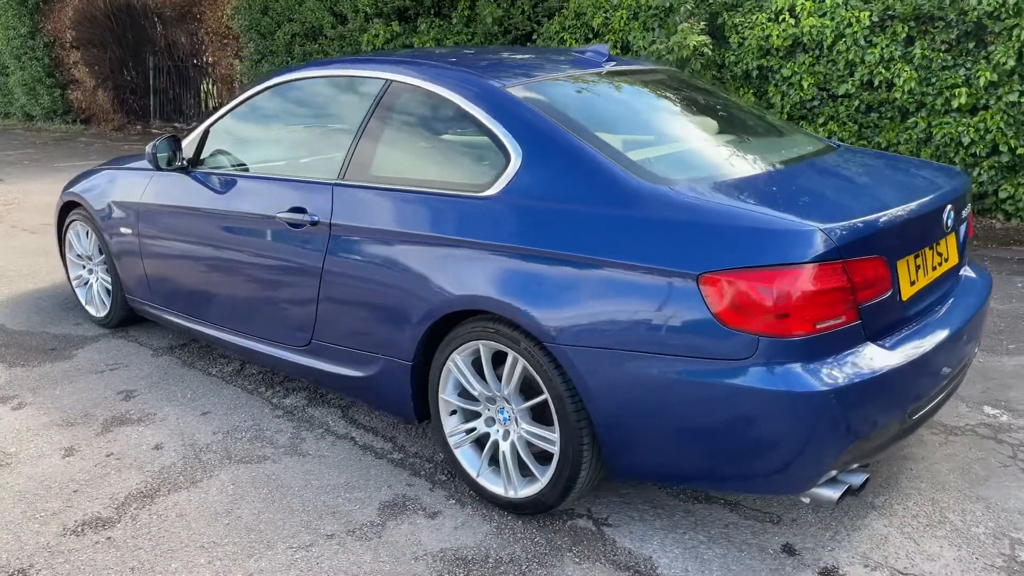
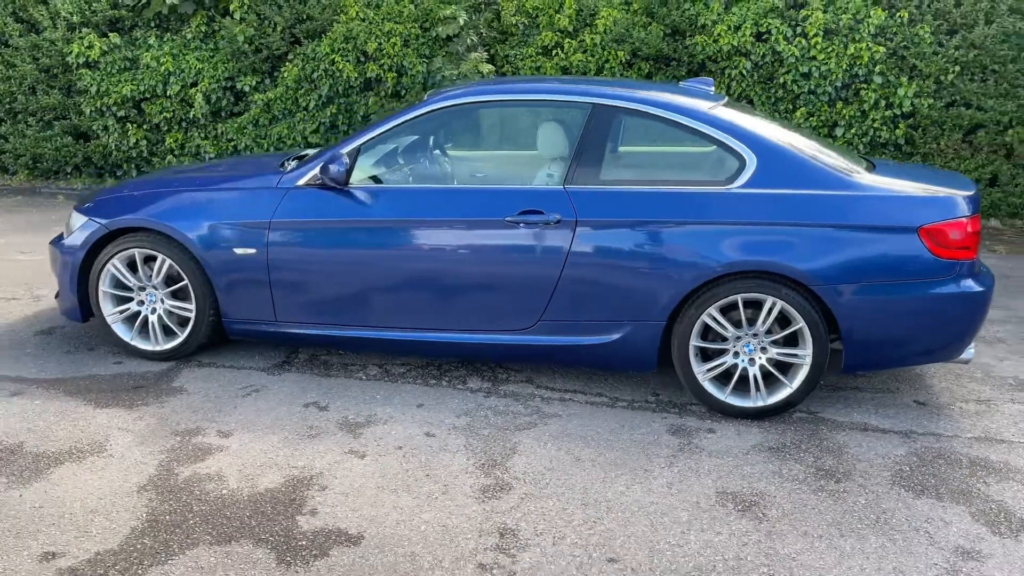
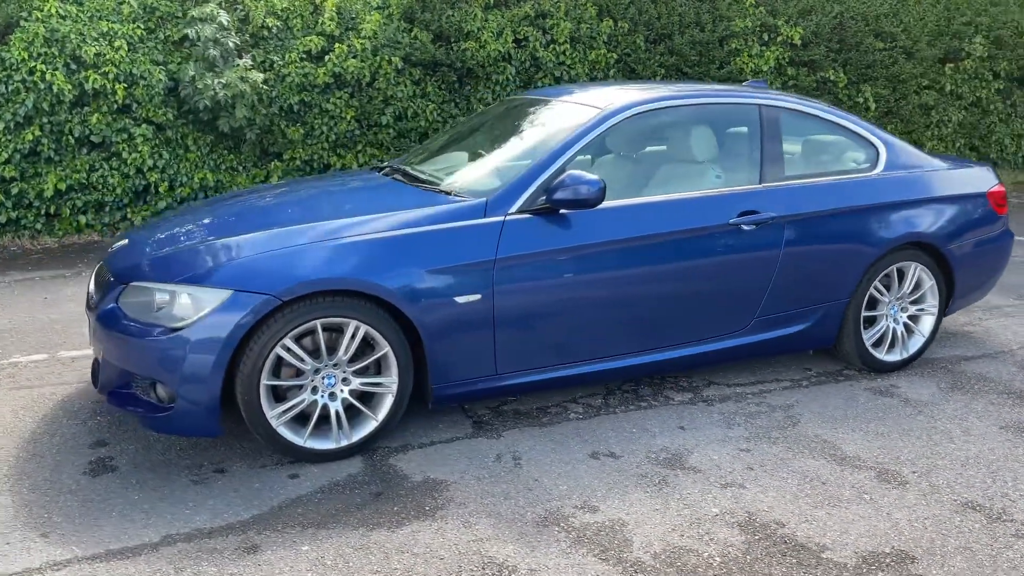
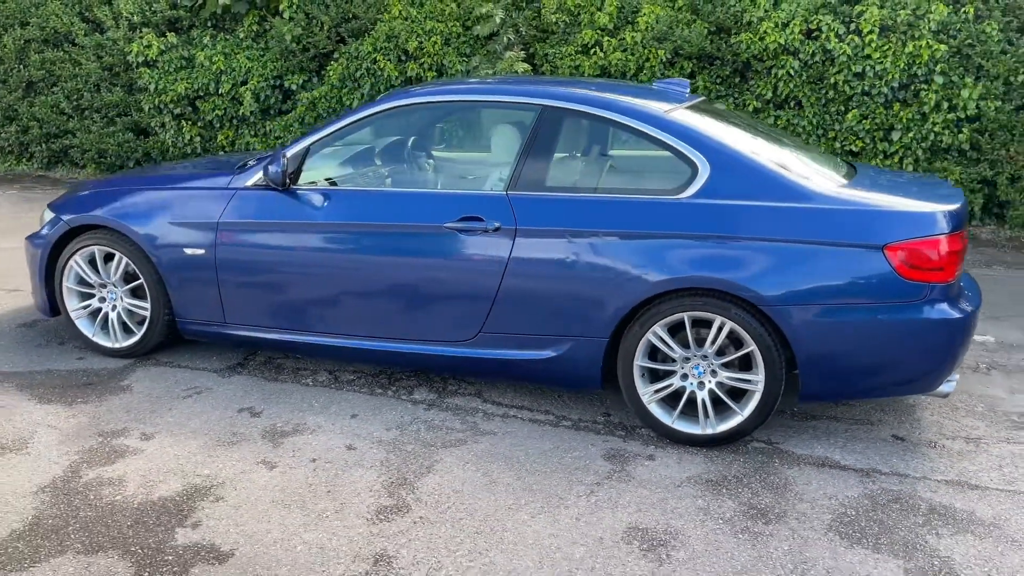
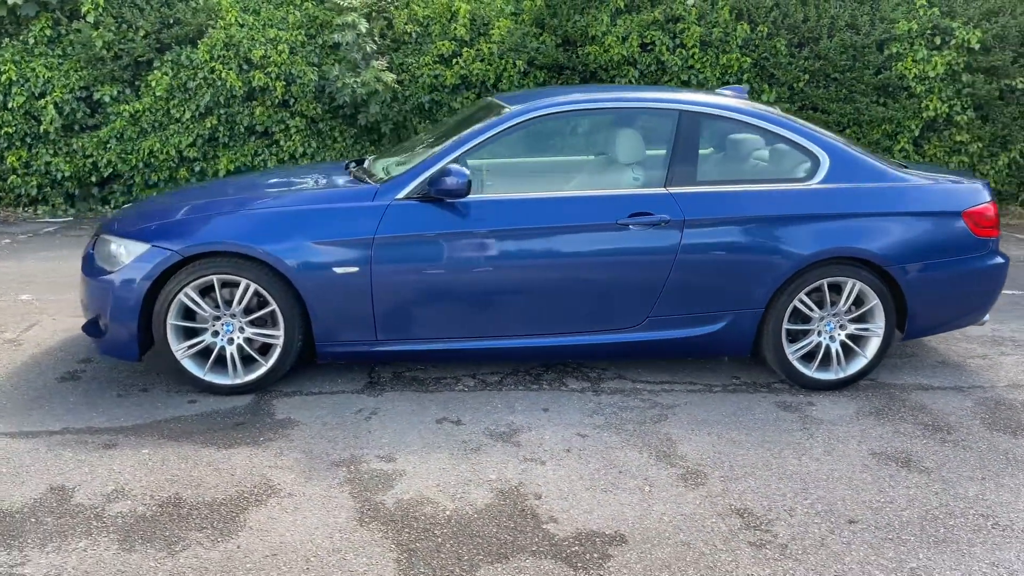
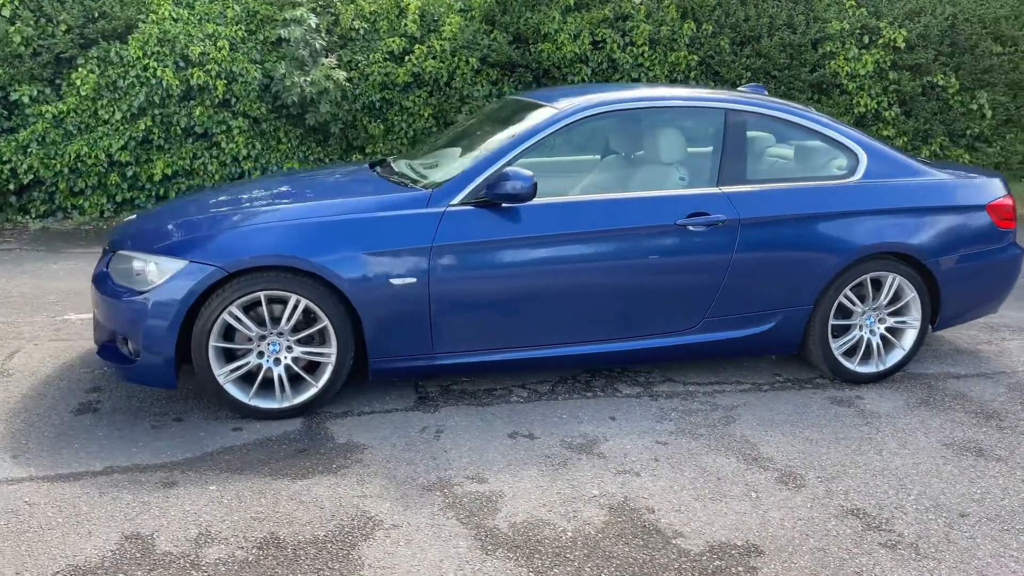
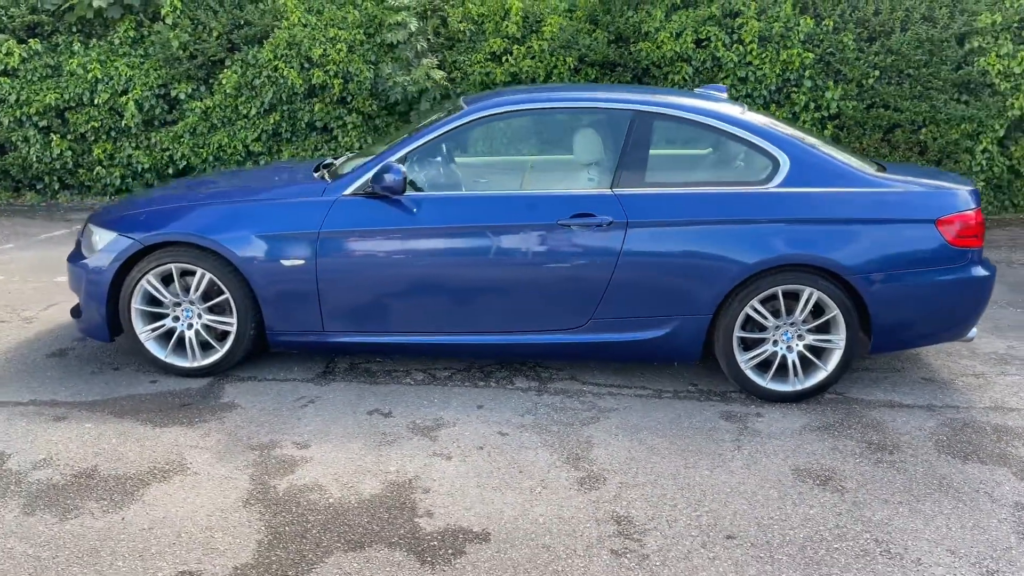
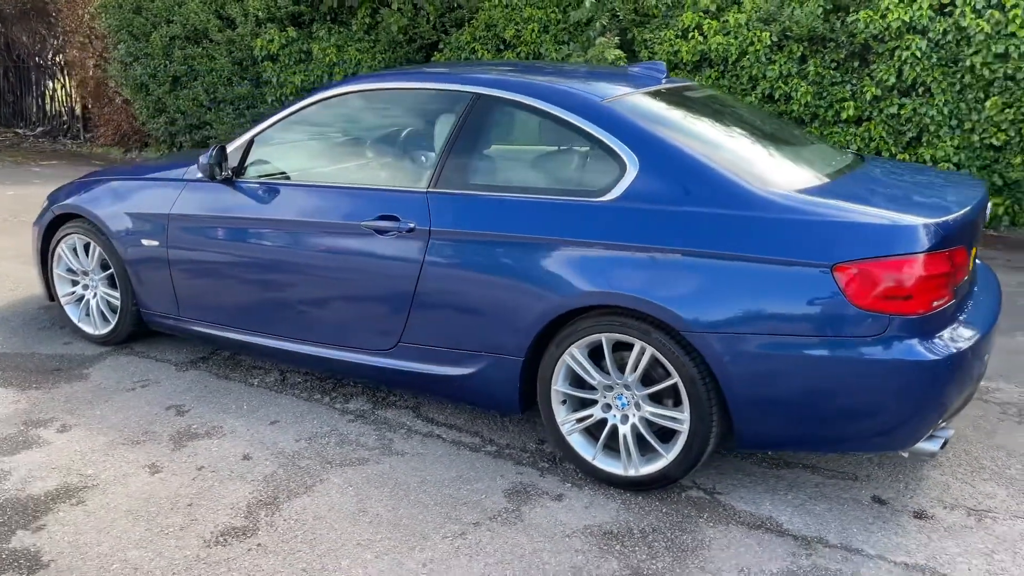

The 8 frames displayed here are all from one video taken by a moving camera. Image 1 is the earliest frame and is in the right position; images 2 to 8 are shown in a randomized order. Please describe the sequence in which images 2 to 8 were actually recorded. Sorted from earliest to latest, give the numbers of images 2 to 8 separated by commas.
8, 4, 2, 7, 5, 6, 3
